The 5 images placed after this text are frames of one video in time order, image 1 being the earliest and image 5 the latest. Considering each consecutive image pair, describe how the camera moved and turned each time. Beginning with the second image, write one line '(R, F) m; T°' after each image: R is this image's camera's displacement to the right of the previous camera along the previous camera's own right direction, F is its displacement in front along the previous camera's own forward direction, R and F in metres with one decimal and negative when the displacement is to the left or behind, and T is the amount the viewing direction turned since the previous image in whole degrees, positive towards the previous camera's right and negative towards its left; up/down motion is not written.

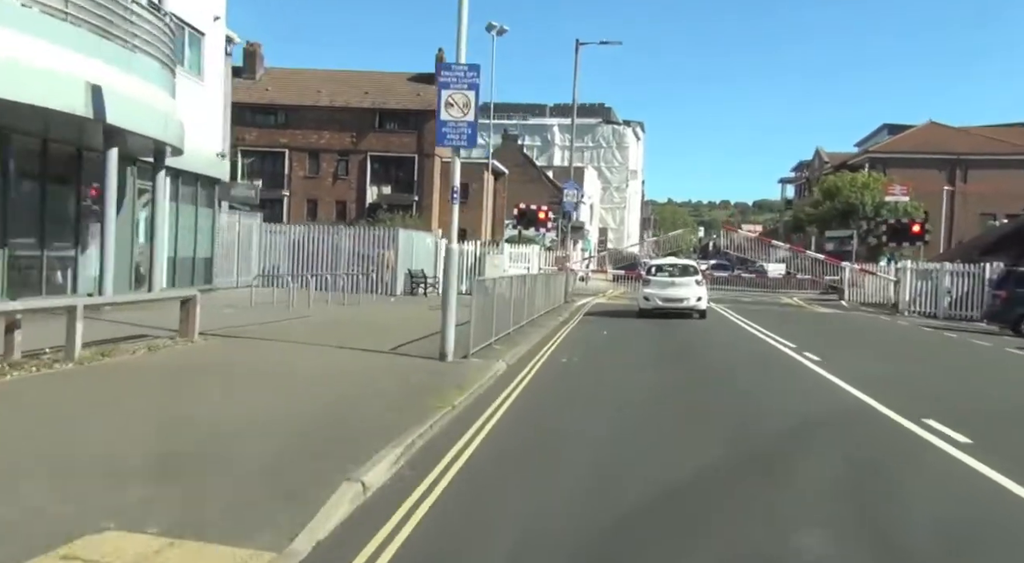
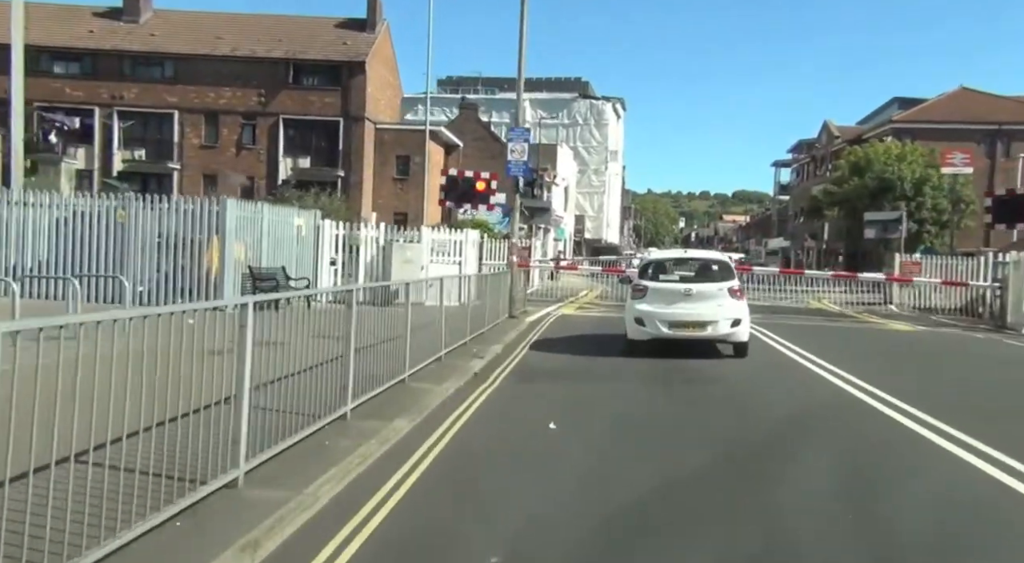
(+1.4, +10.2) m; +1°
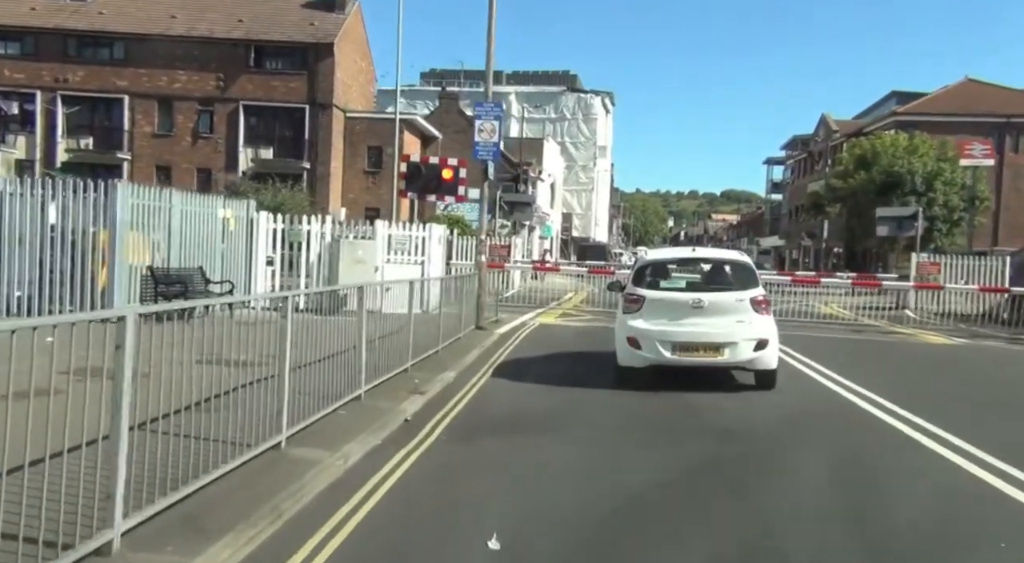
(+0.4, +3.0) m; +1°
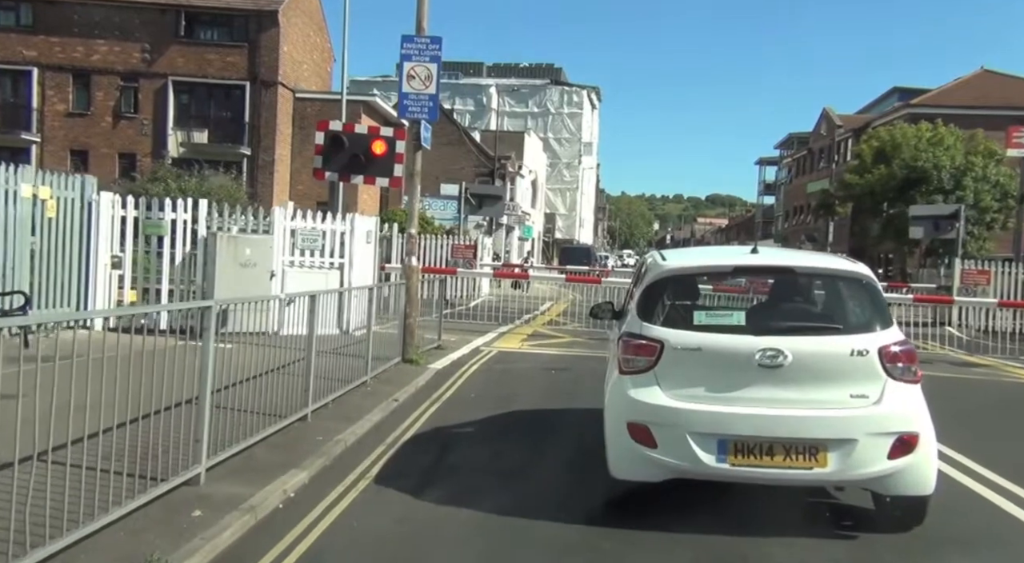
(+0.5, +4.8) m; +1°
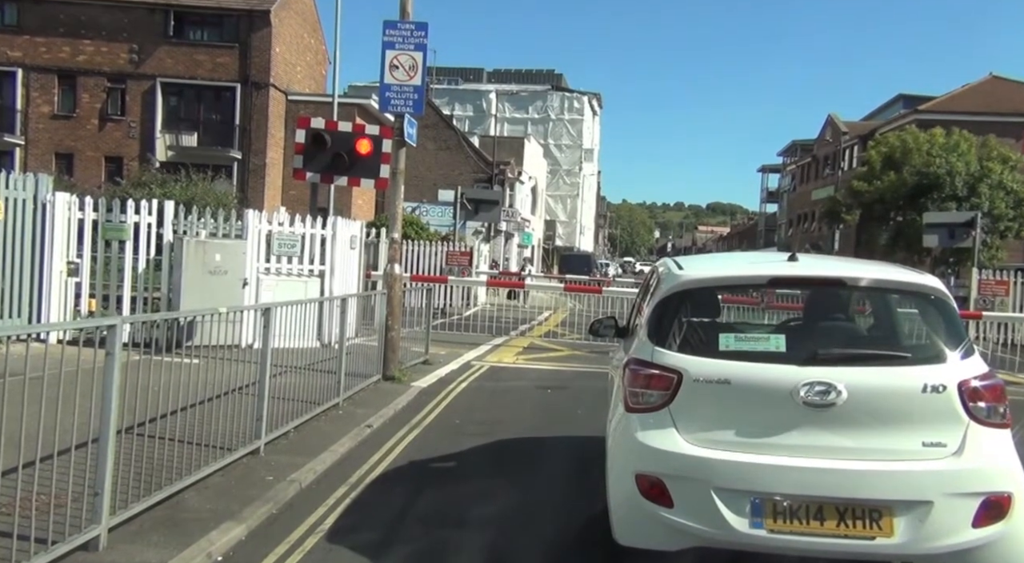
(+0.1, +1.0) m; 0°
